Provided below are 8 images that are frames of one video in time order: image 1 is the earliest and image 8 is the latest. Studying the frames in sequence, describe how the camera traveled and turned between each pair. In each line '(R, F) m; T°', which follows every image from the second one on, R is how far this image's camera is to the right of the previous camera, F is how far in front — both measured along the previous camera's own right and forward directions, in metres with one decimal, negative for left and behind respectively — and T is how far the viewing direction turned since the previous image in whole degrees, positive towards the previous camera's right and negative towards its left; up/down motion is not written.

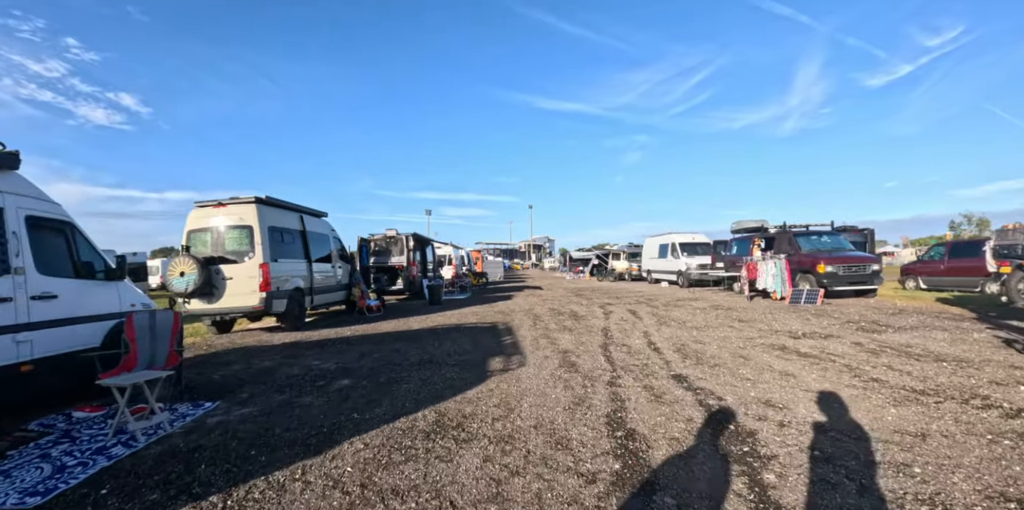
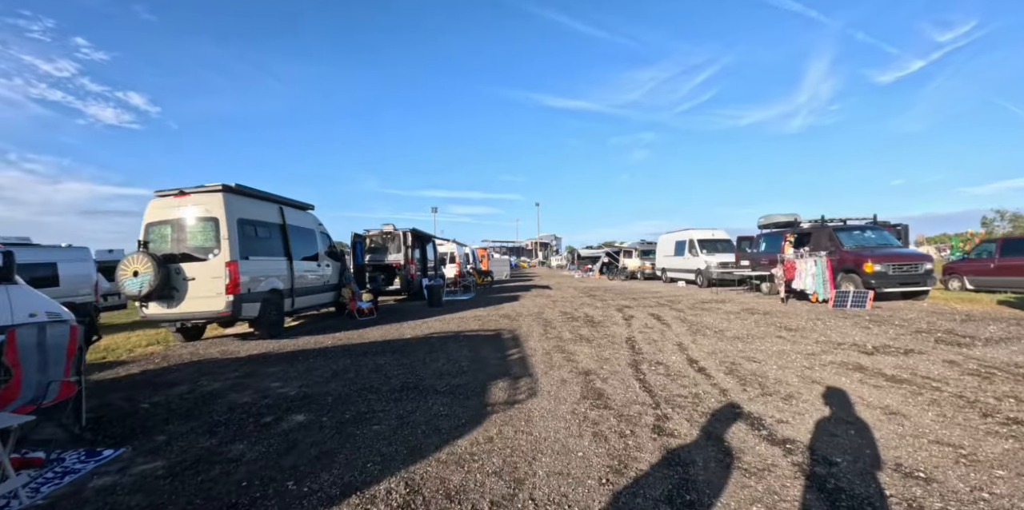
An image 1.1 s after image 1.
(0.0, +1.3) m; -1°
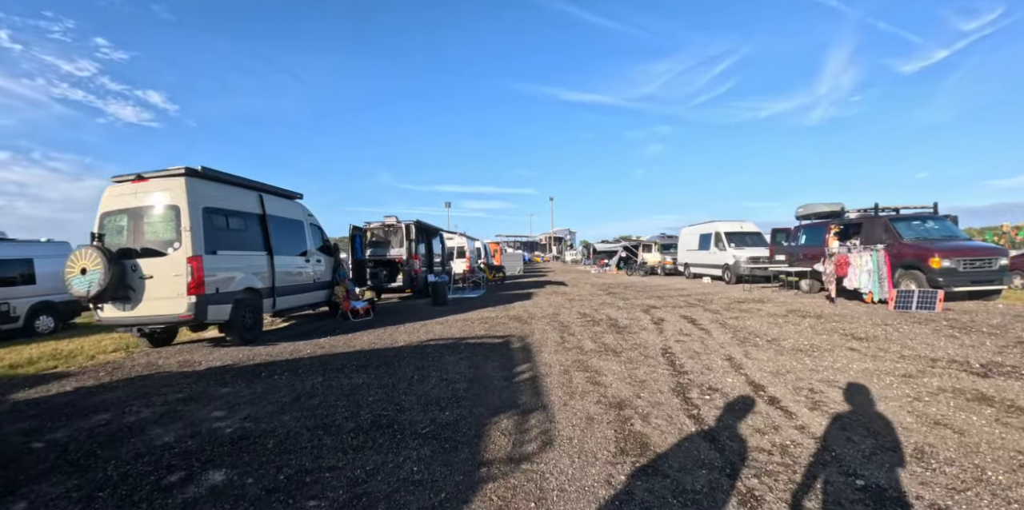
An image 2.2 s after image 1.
(0.0, +1.3) m; -2°
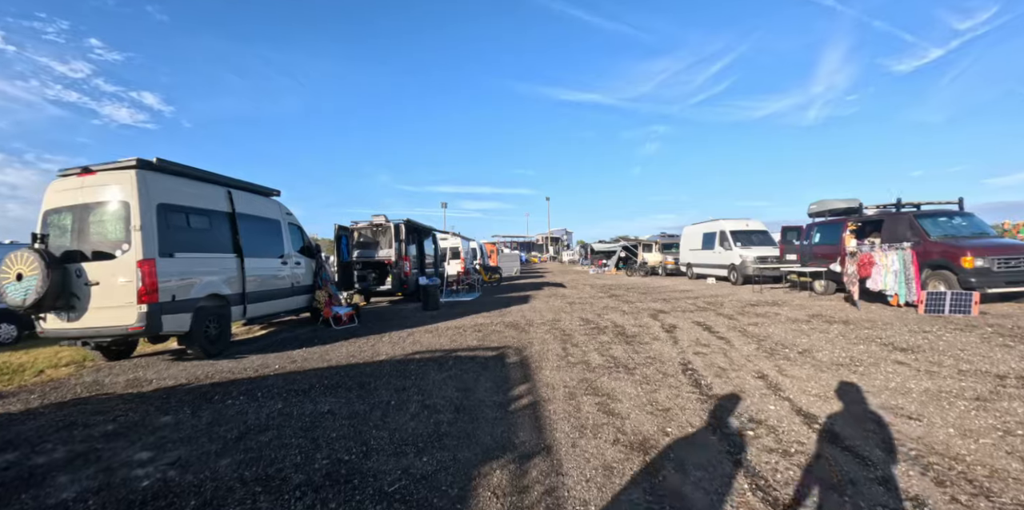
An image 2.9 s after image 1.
(0.0, +0.8) m; 0°
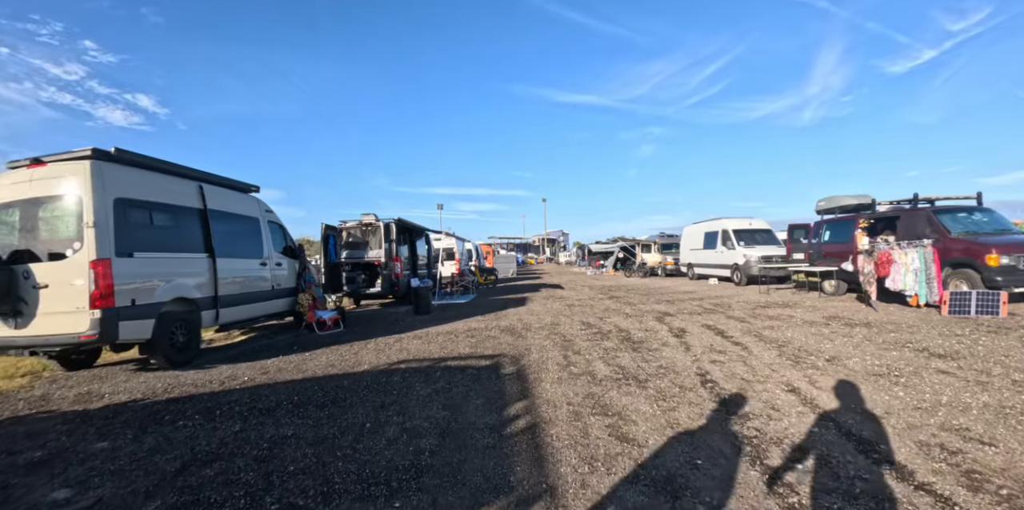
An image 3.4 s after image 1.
(0.0, +0.6) m; 0°
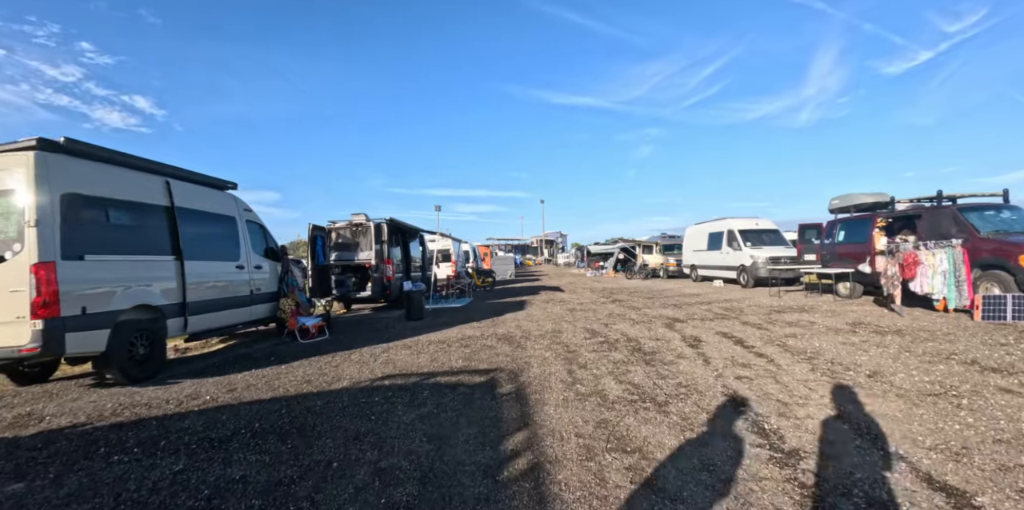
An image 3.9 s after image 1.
(0.0, +0.6) m; 0°
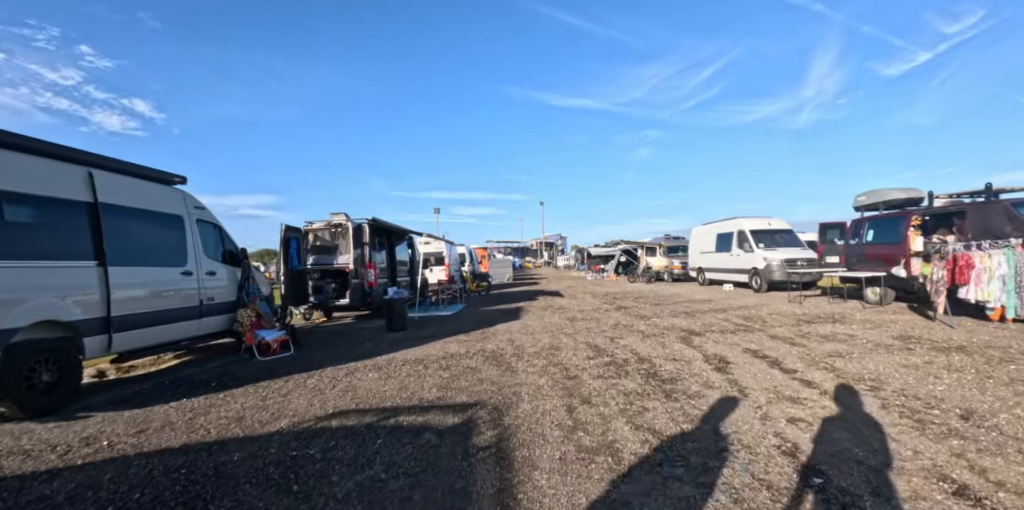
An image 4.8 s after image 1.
(+0.2, +1.1) m; 0°
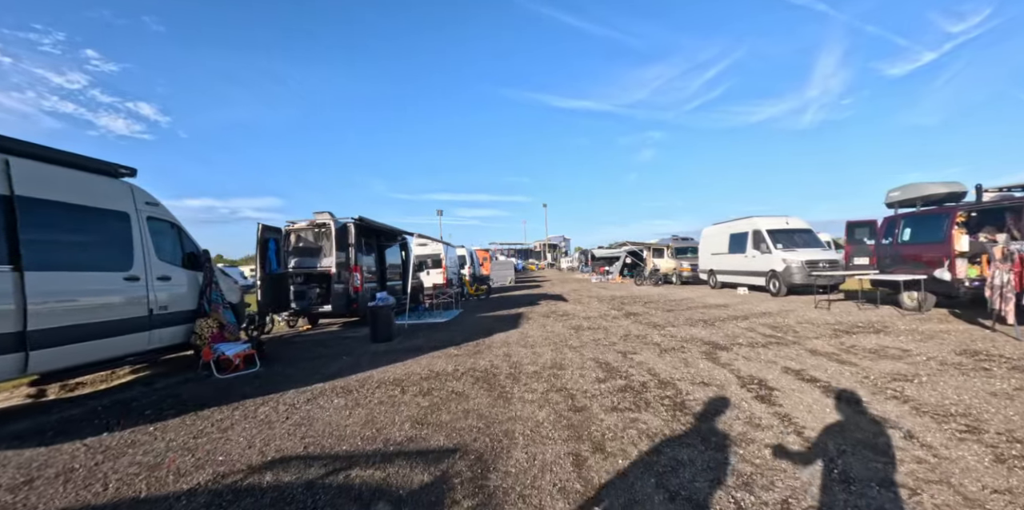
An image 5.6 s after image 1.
(+0.1, +0.9) m; 0°
